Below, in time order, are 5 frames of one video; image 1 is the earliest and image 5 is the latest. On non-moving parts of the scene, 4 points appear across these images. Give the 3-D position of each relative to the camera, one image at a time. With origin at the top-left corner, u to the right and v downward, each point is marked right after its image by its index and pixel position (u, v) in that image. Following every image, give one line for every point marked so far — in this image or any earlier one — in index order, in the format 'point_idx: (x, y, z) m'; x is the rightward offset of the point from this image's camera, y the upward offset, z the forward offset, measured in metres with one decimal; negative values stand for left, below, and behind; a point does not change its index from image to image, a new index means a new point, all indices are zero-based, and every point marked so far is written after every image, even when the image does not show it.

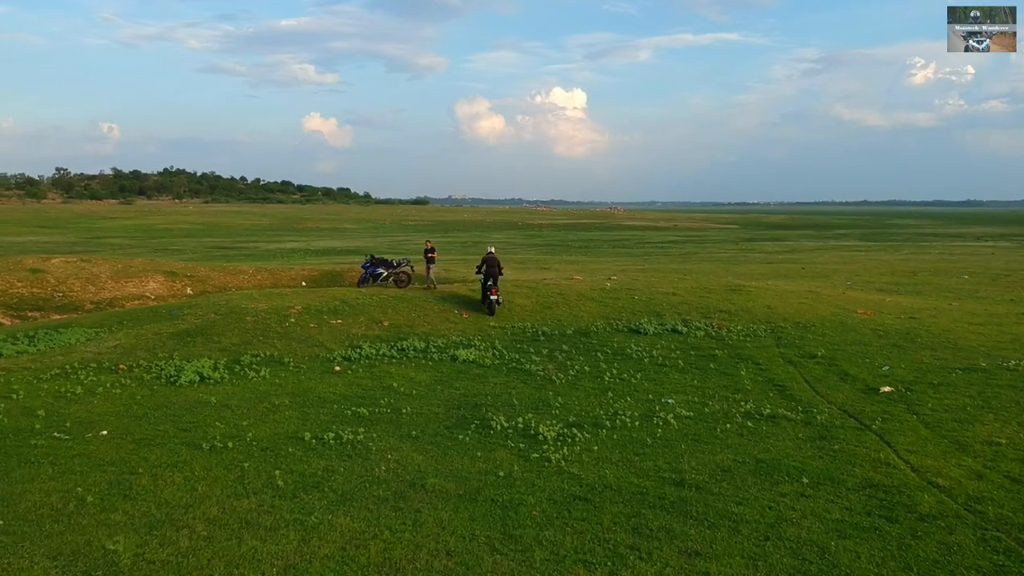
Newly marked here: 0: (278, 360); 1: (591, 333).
0: (-3.5, -1.1, +14.9) m
1: (+1.4, -0.9, +18.0) m
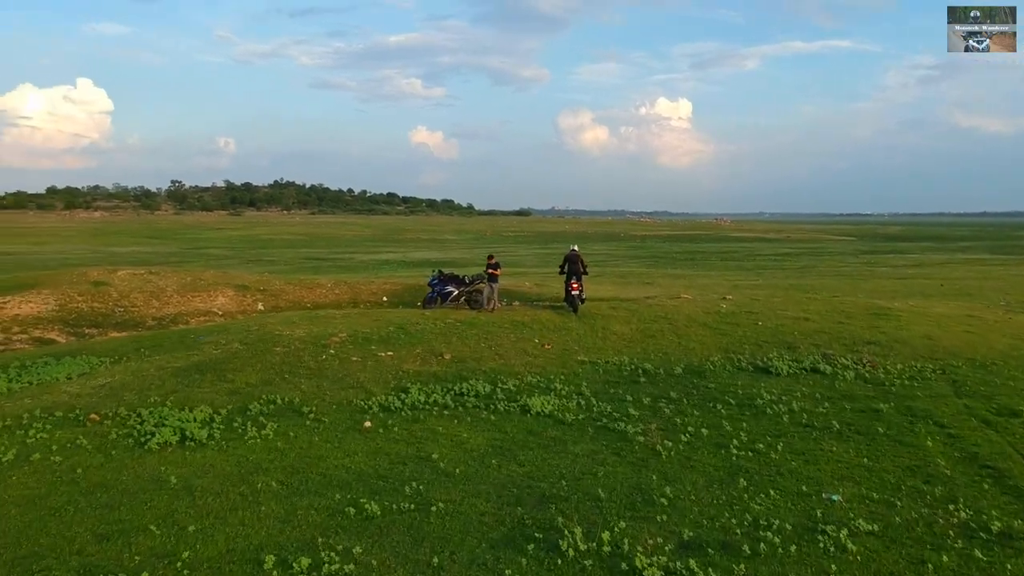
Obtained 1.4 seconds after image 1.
0: (-2.5, -1.4, +11.4) m
1: (+2.7, -1.2, +14.0) m
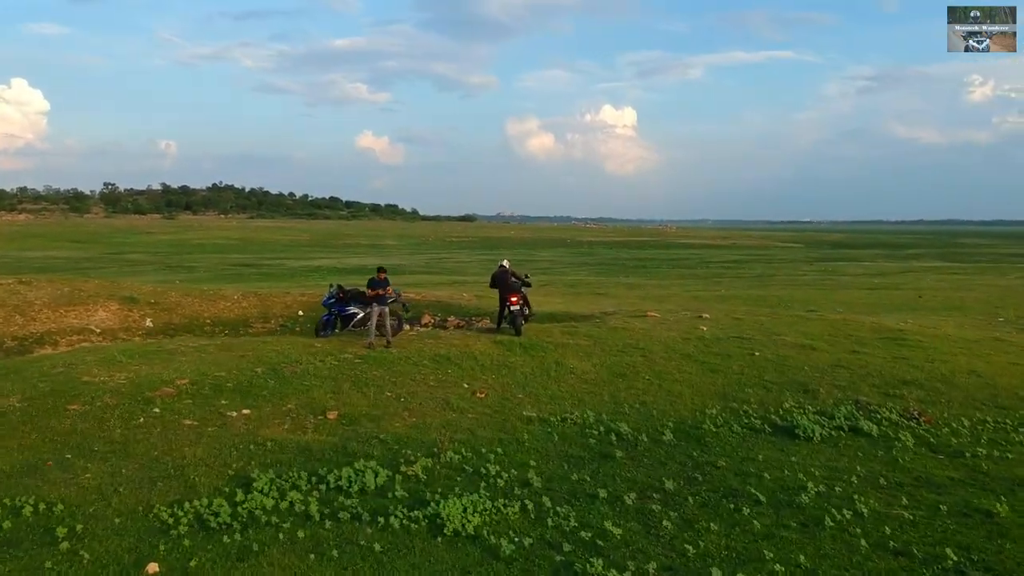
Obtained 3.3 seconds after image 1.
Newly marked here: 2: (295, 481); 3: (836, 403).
0: (-3.1, -1.7, +6.8) m
1: (+1.9, -1.5, +9.7) m
2: (-1.7, -1.5, +8.0) m
3: (+3.8, -1.3, +11.8) m
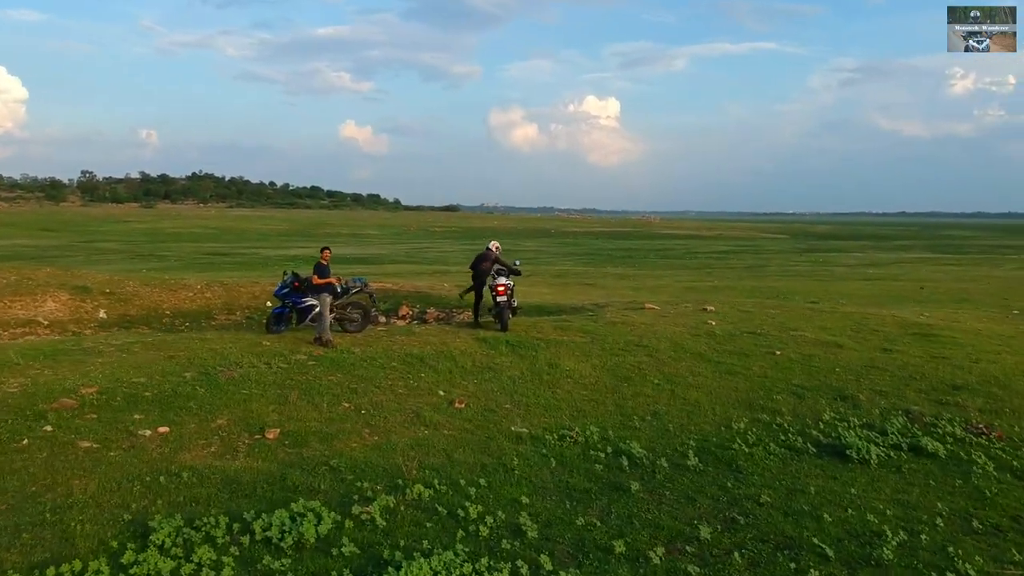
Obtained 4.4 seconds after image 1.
0: (-3.2, -1.6, +4.8) m
1: (+1.8, -1.4, +7.7) m
2: (-1.8, -1.4, +6.0) m
3: (+3.7, -1.2, +9.9) m
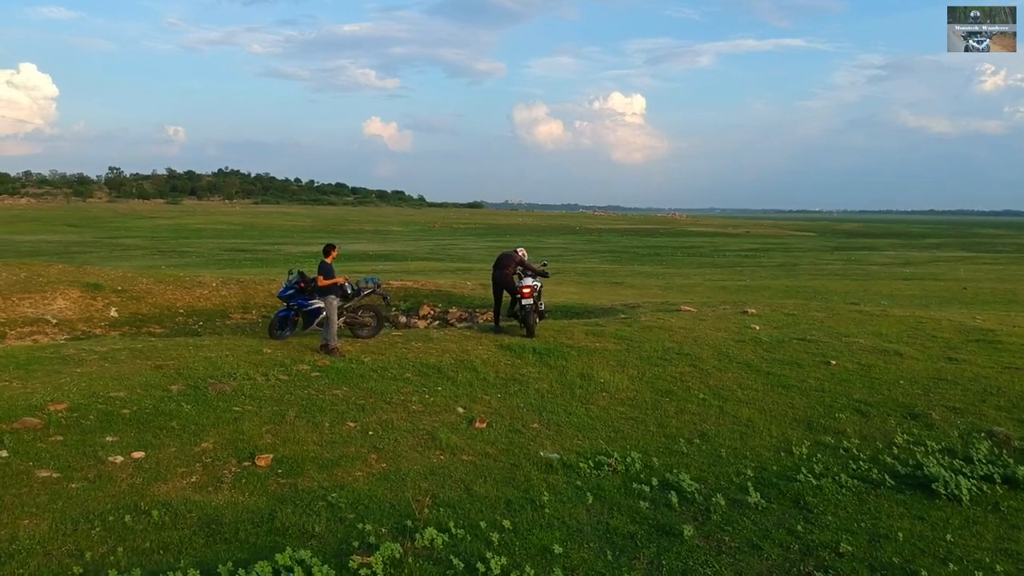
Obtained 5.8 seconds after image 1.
0: (-3.1, -1.6, +3.7) m
1: (+2.0, -1.4, +6.6) m
2: (-1.7, -1.5, +4.9) m
3: (+3.9, -1.3, +8.6) m
